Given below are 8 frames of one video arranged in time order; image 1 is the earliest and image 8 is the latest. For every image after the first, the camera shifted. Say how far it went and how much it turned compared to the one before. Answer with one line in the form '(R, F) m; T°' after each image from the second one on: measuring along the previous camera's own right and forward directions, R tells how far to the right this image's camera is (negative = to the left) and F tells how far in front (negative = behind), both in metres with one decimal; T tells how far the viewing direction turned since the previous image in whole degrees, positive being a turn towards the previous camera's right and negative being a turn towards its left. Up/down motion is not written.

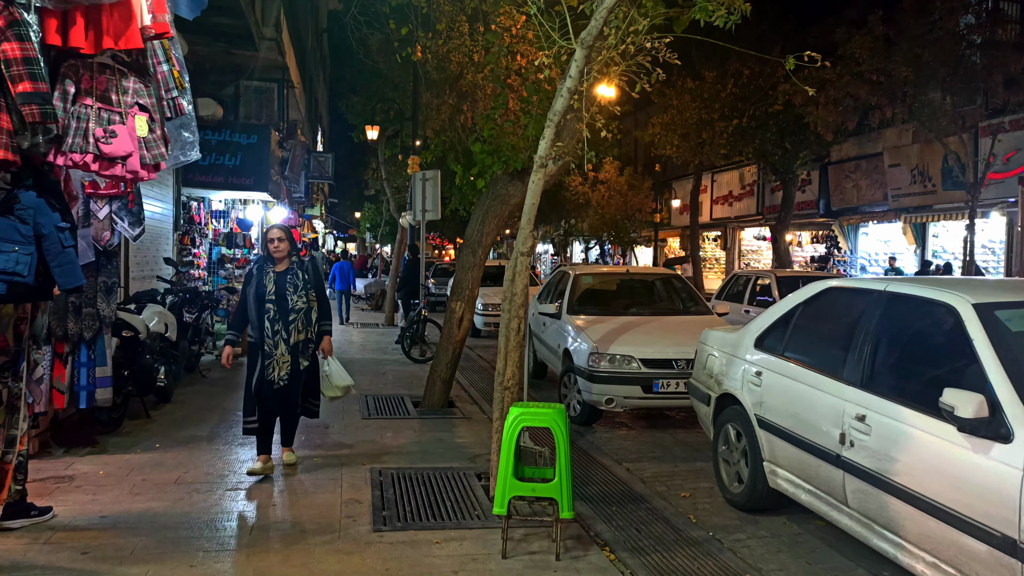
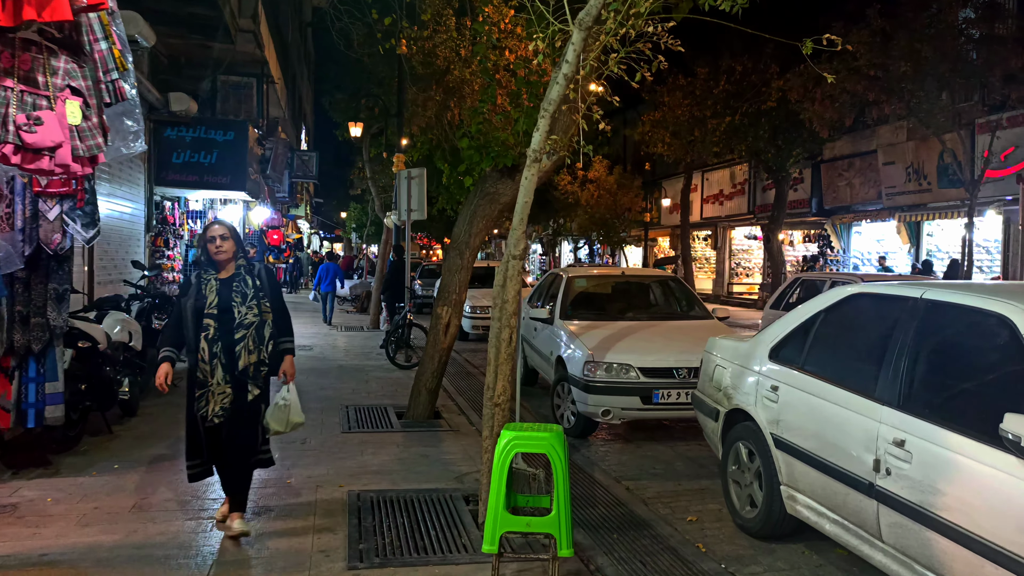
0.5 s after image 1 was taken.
(0.0, +0.5) m; +1°
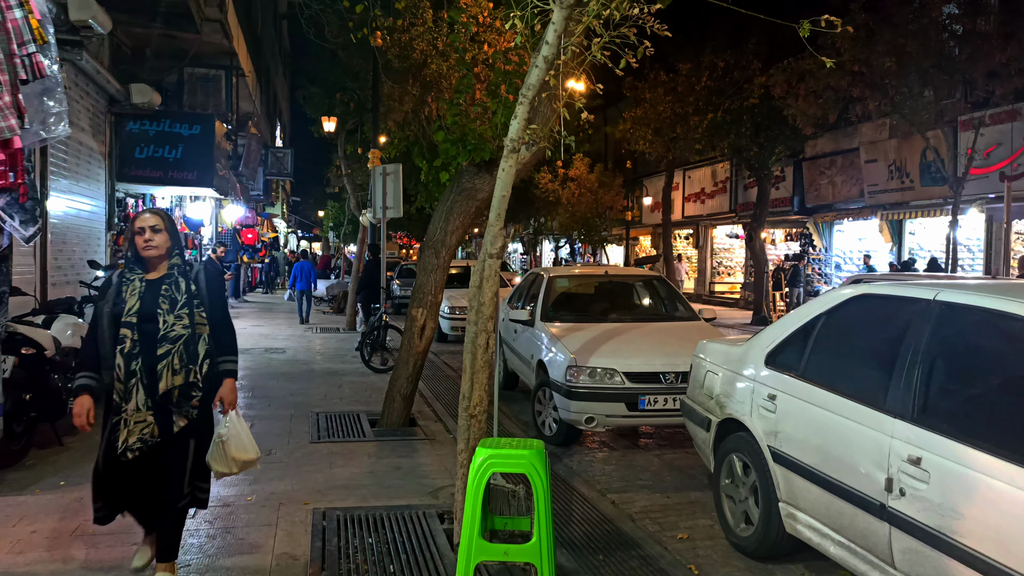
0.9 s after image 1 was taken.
(0.0, +0.4) m; +1°
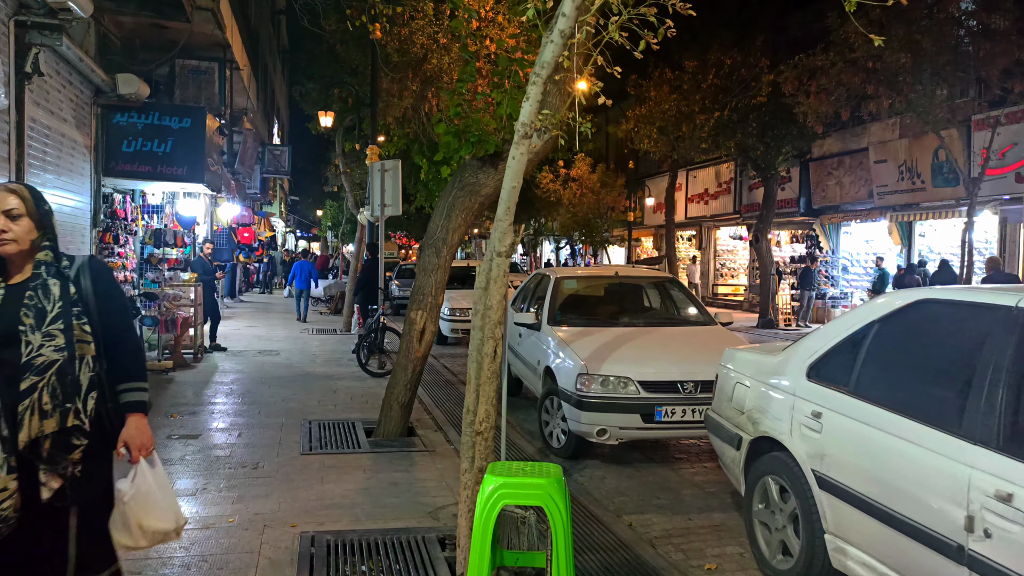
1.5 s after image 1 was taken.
(-0.1, +0.4) m; 0°
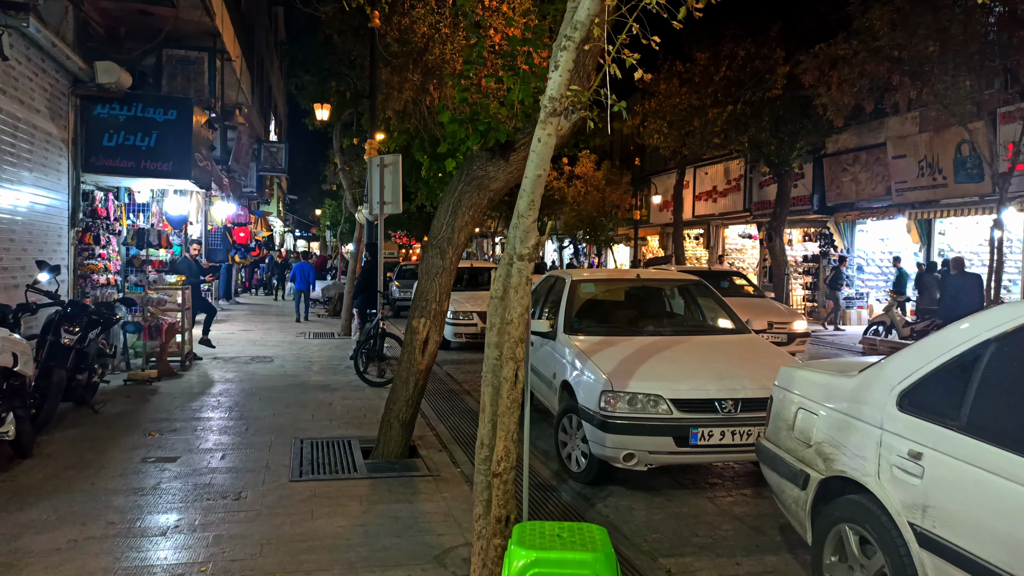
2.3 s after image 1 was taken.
(-0.1, +0.7) m; 0°
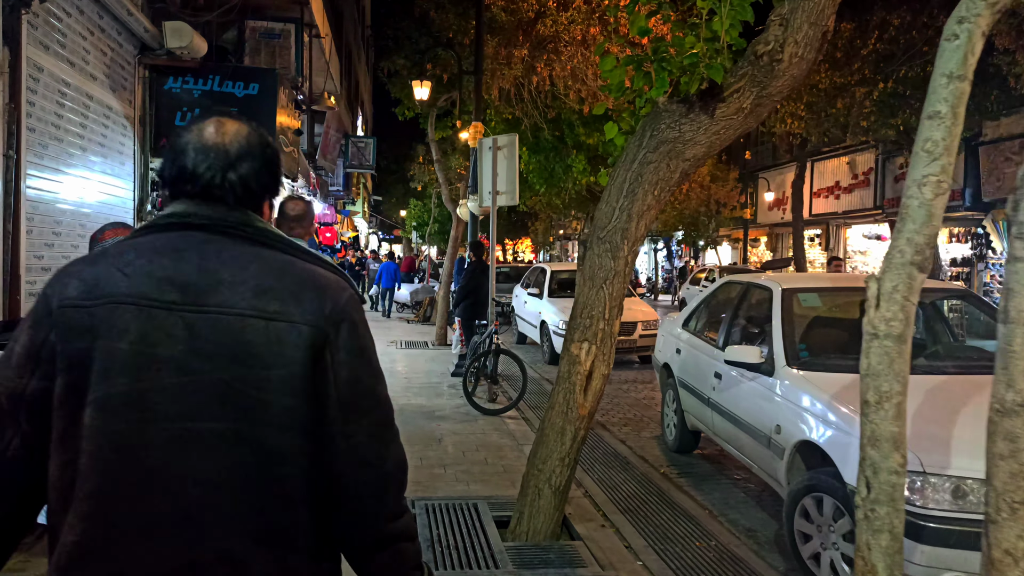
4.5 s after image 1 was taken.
(-0.7, +1.8) m; -6°
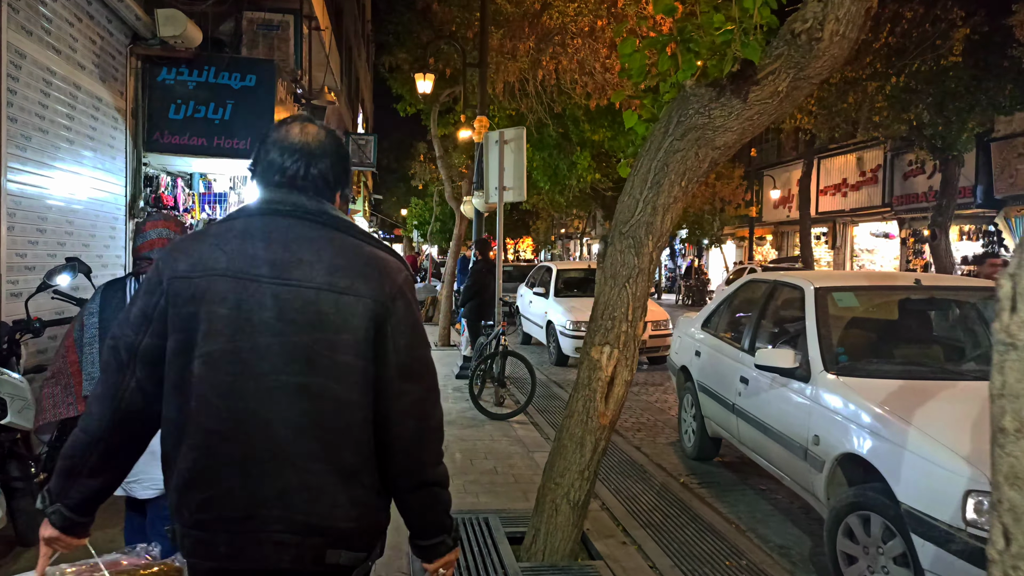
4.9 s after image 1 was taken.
(-0.1, +0.3) m; 0°
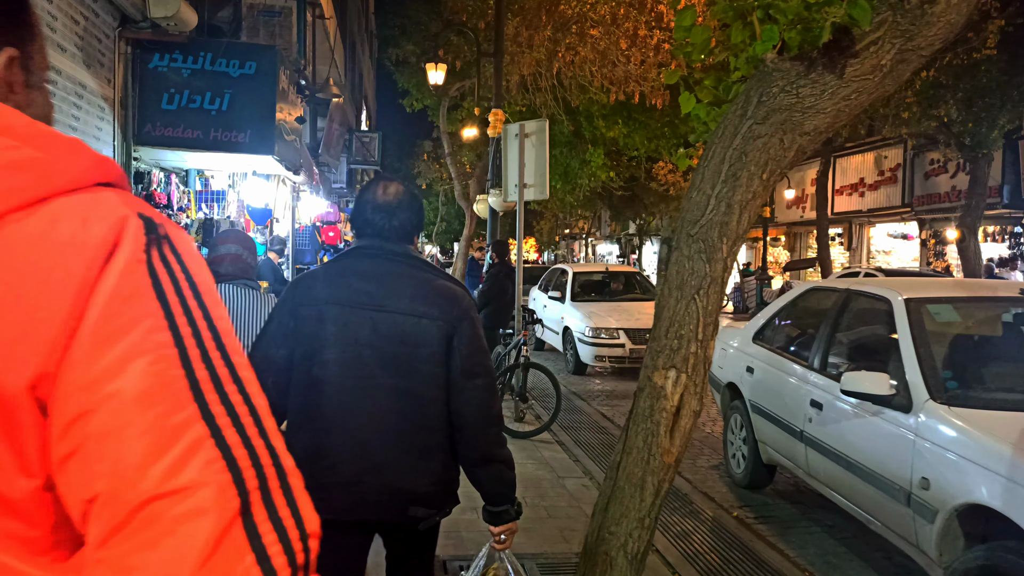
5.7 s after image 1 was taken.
(-0.2, +0.6) m; 0°
